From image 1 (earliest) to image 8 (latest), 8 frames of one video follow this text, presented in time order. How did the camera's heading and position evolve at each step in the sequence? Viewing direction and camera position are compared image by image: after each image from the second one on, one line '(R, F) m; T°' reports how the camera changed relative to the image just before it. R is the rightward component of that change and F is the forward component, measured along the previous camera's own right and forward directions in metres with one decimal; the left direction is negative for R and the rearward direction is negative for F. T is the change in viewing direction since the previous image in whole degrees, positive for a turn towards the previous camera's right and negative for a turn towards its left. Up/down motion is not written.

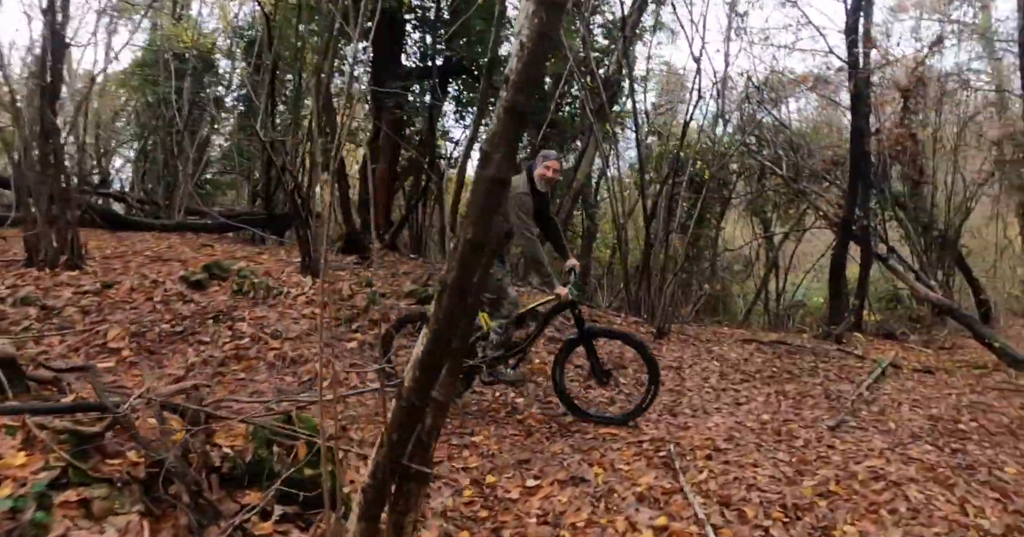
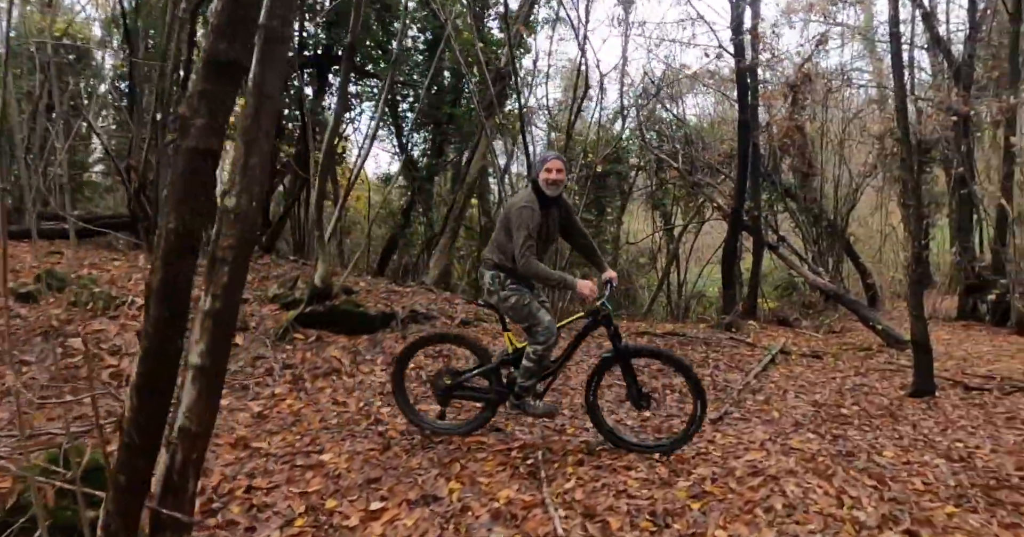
(+0.5, +0.5) m; +7°
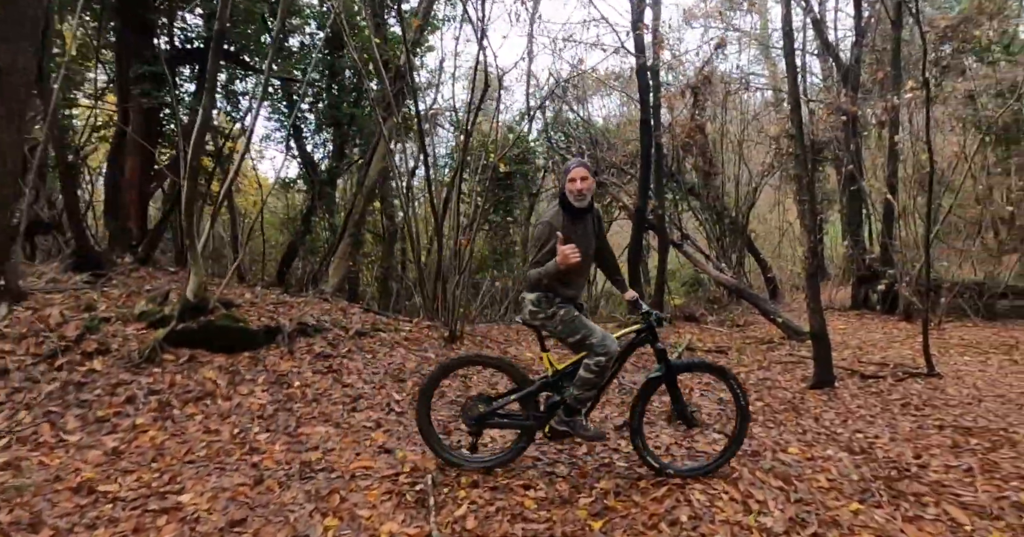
(+0.2, +0.3) m; +7°
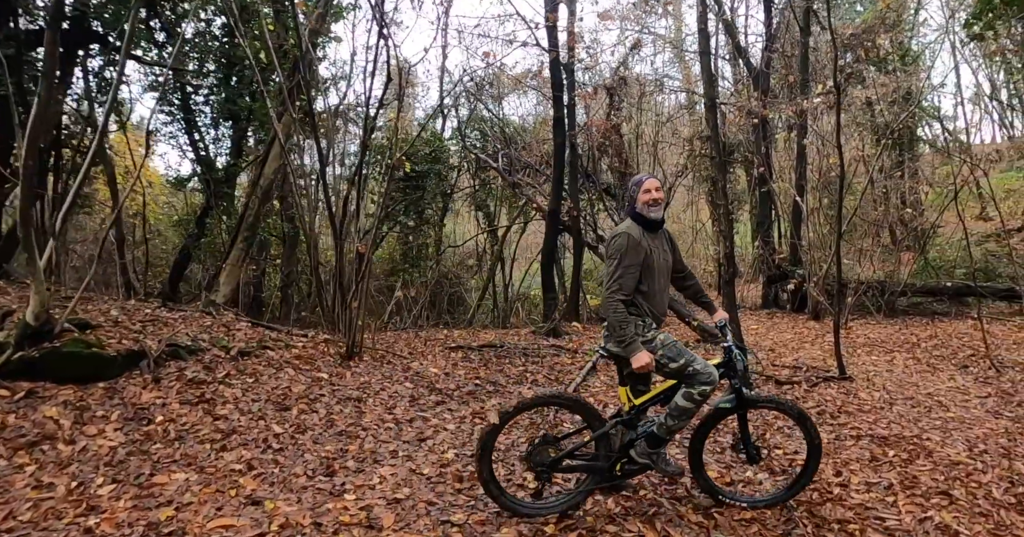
(+0.2, +0.5) m; +7°
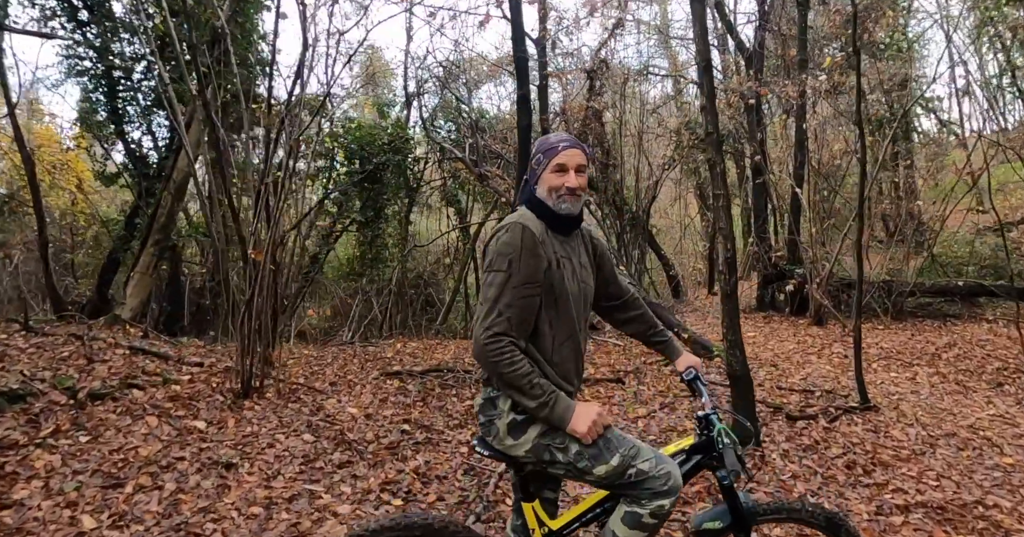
(+0.4, +1.3) m; +1°
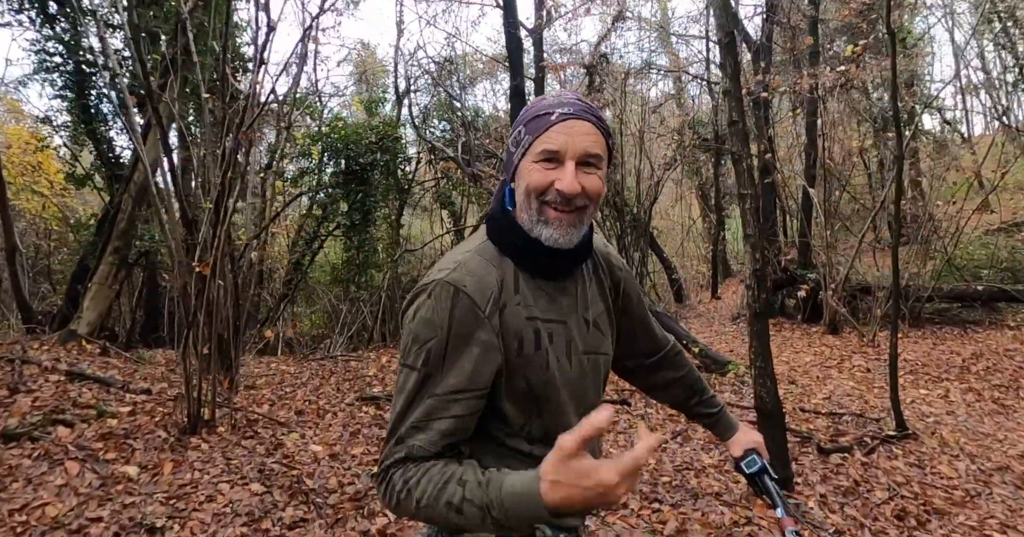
(+0.1, +0.7) m; 0°
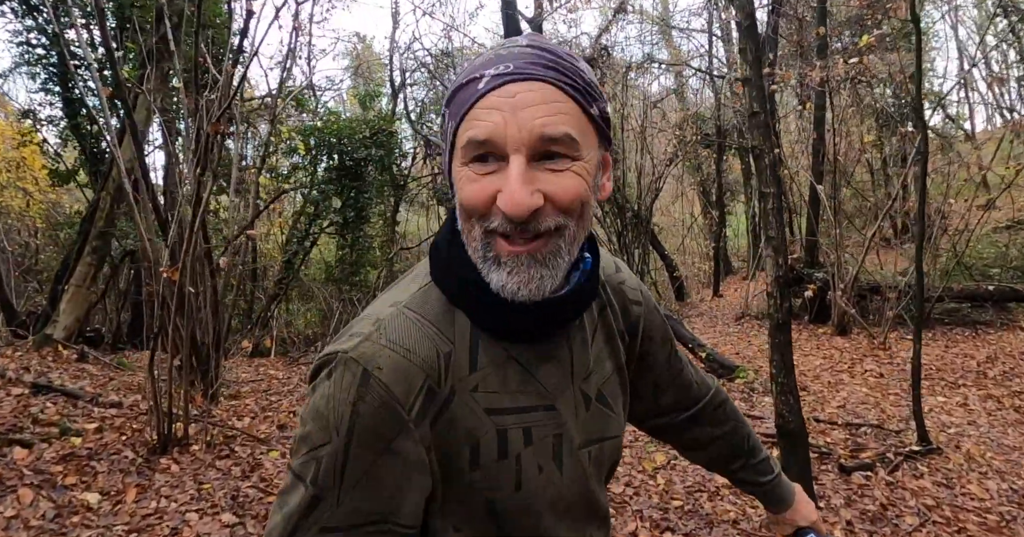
(0.0, +0.3) m; 0°
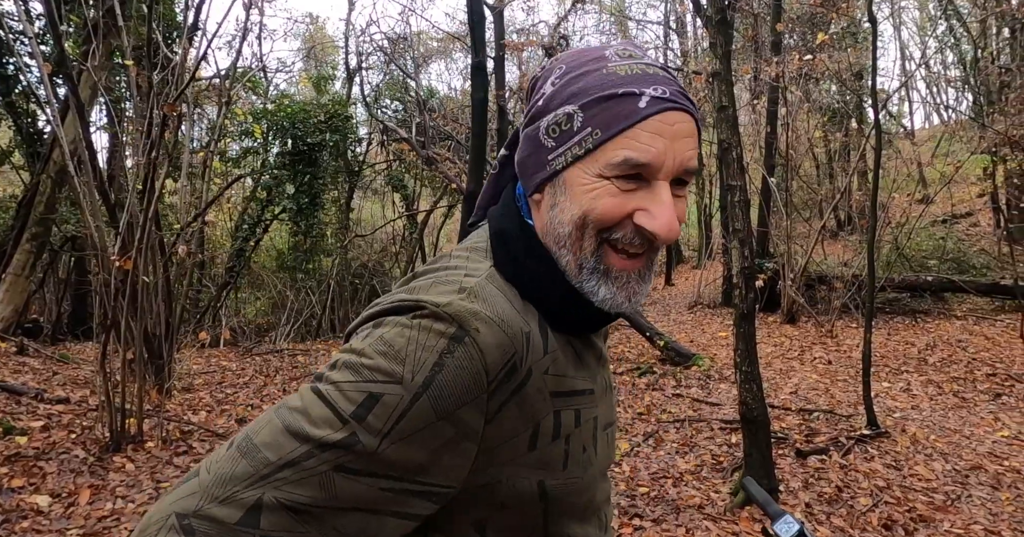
(-0.1, 0.0) m; +4°
